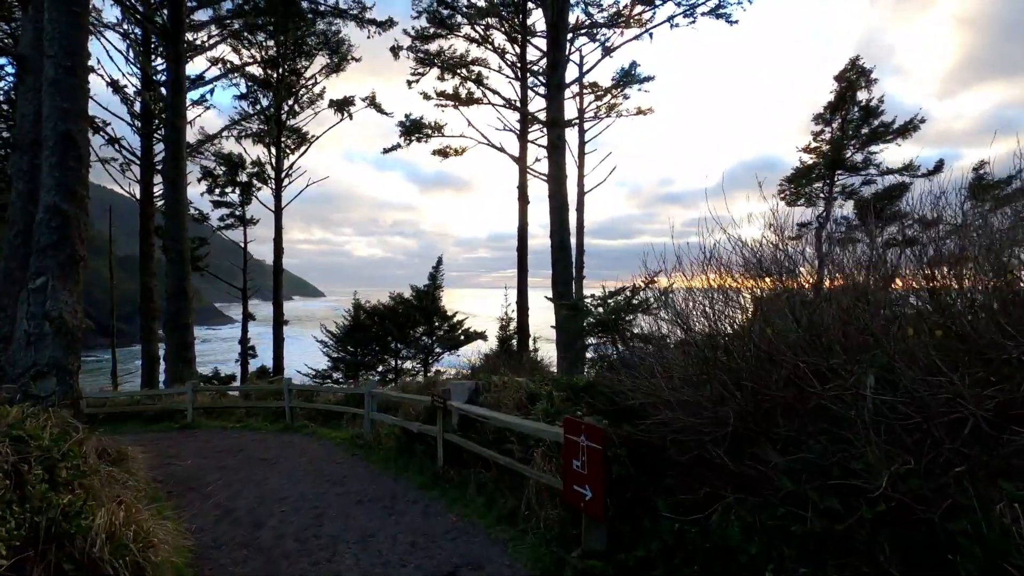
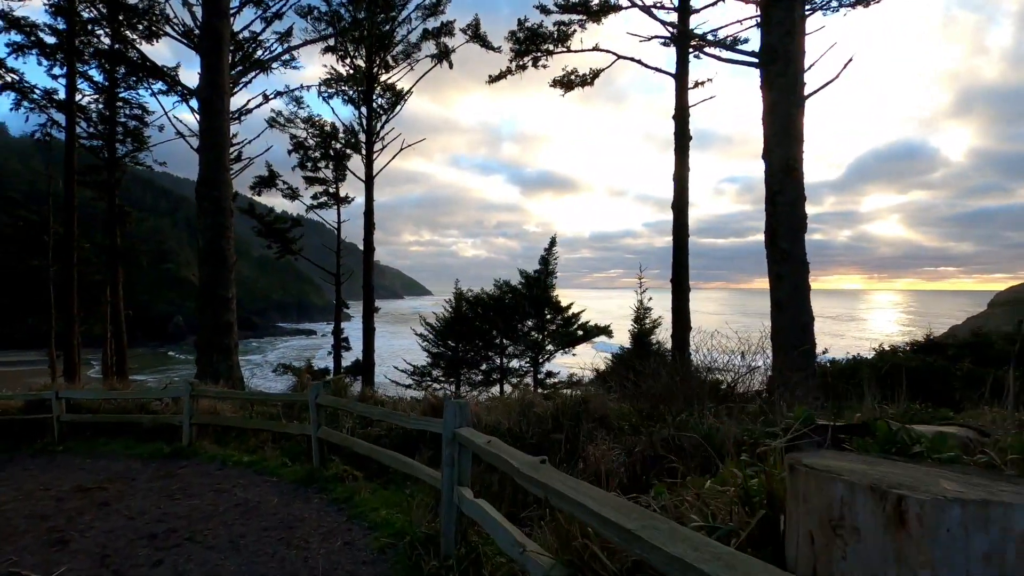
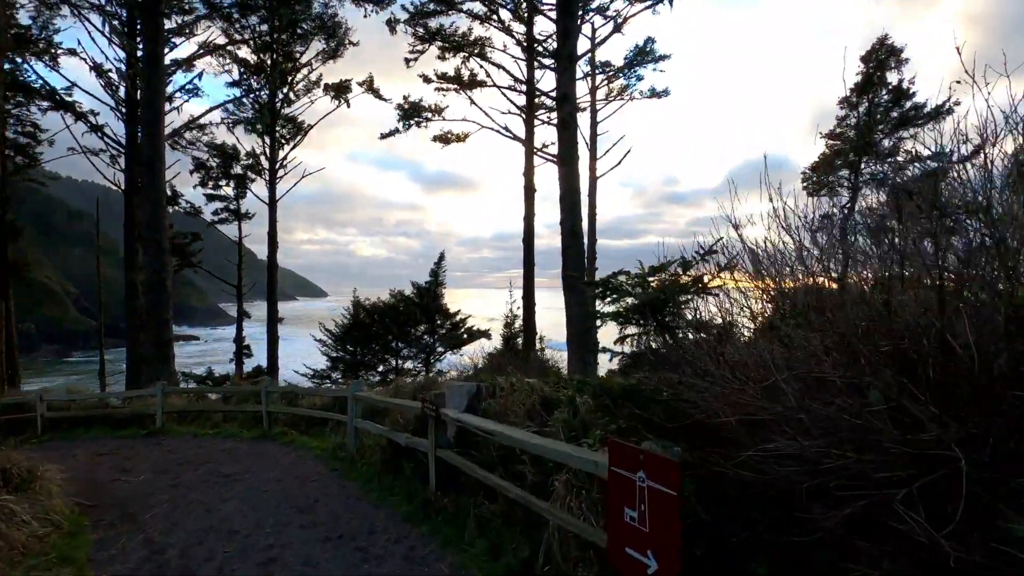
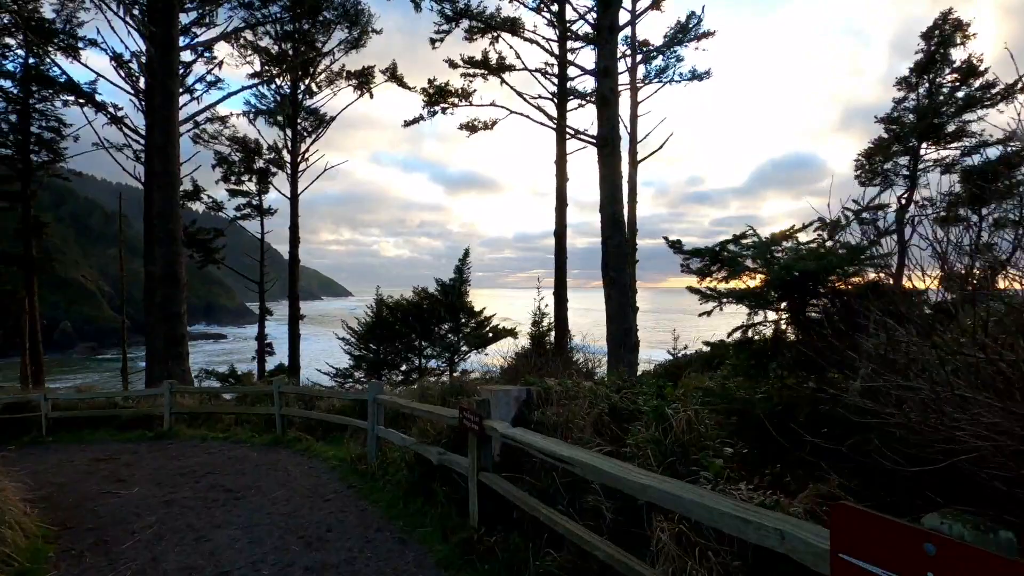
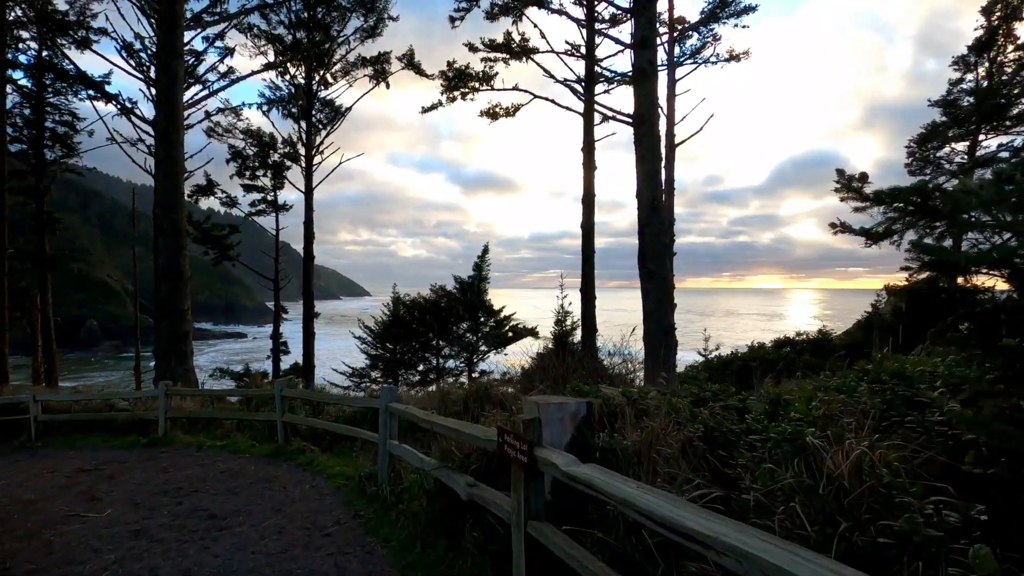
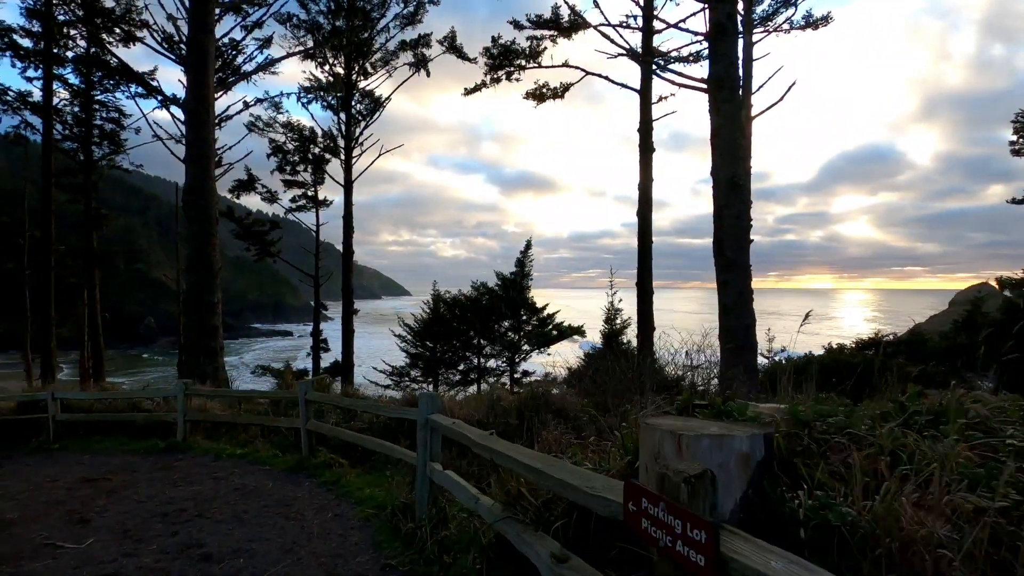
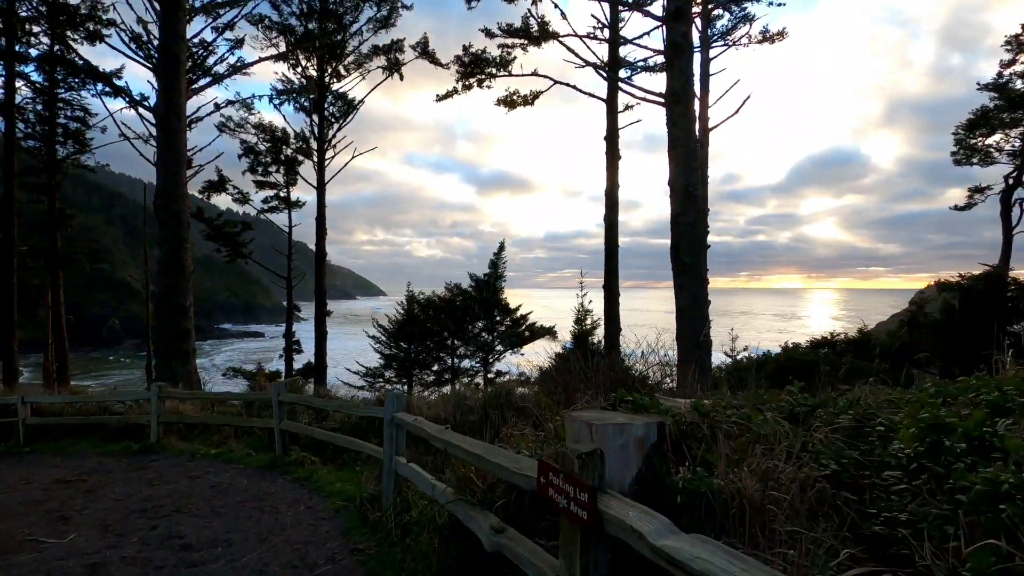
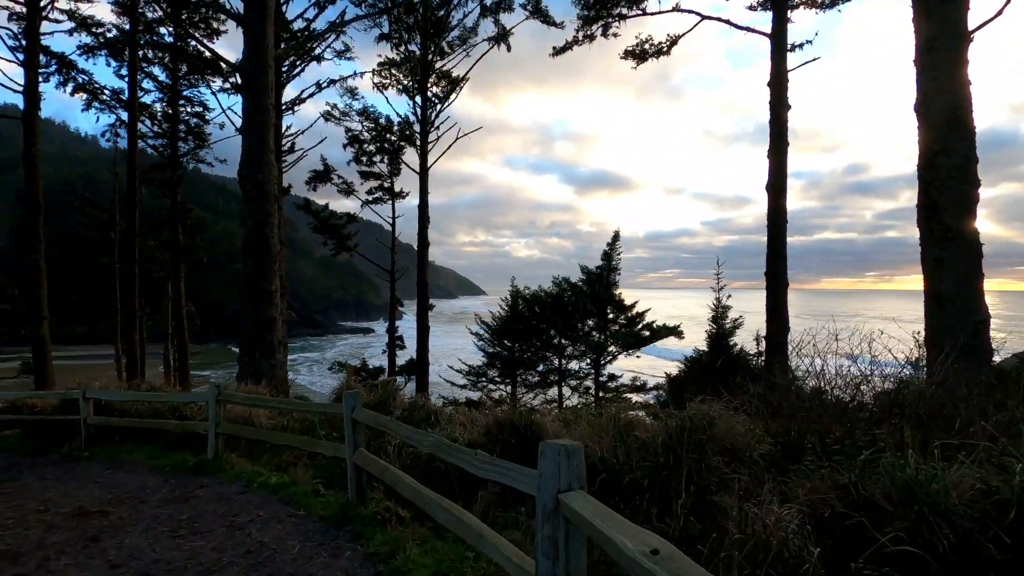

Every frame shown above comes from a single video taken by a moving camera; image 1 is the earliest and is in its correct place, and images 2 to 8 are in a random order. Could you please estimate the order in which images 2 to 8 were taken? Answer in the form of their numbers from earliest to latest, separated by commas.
3, 4, 5, 7, 6, 2, 8
